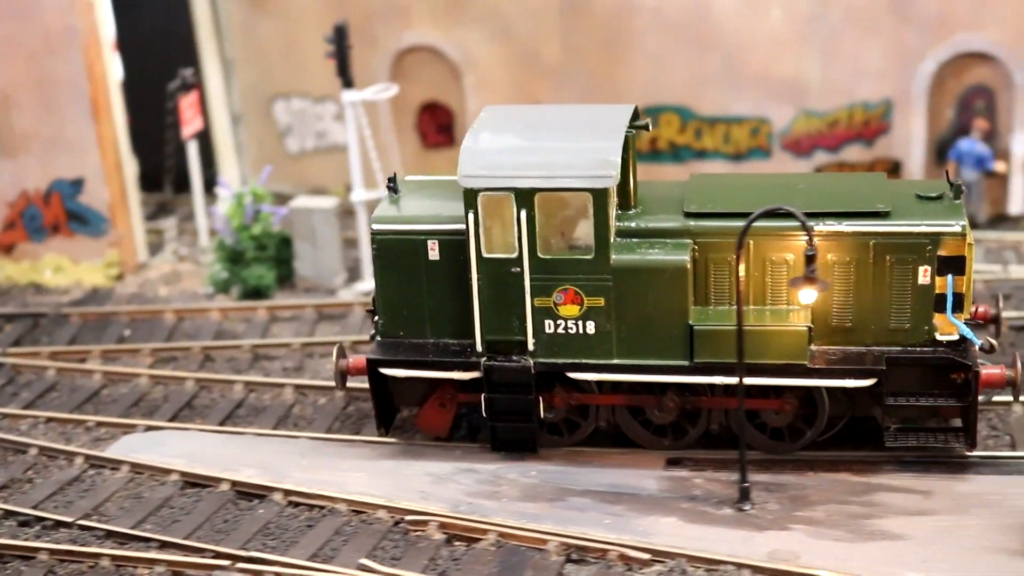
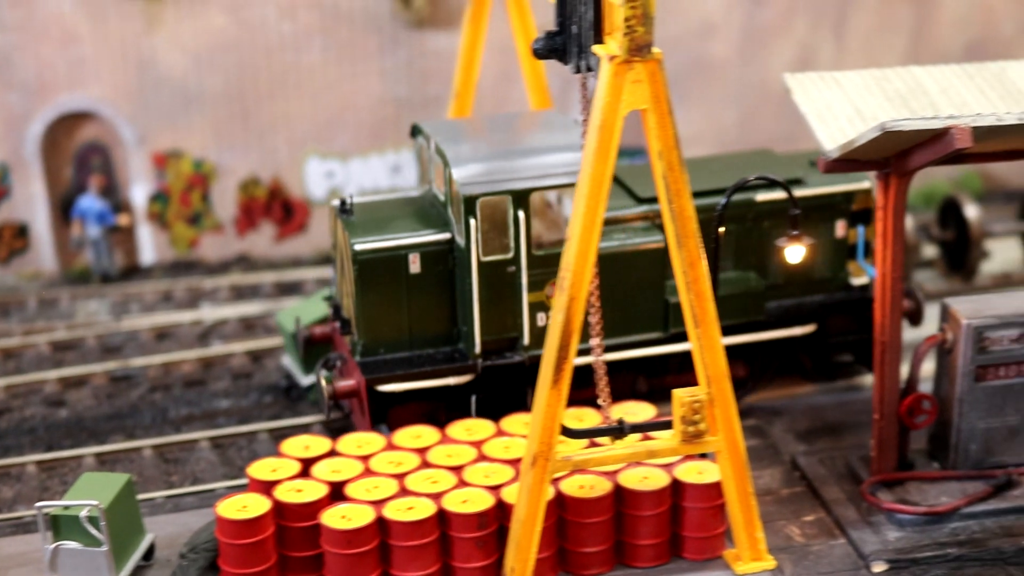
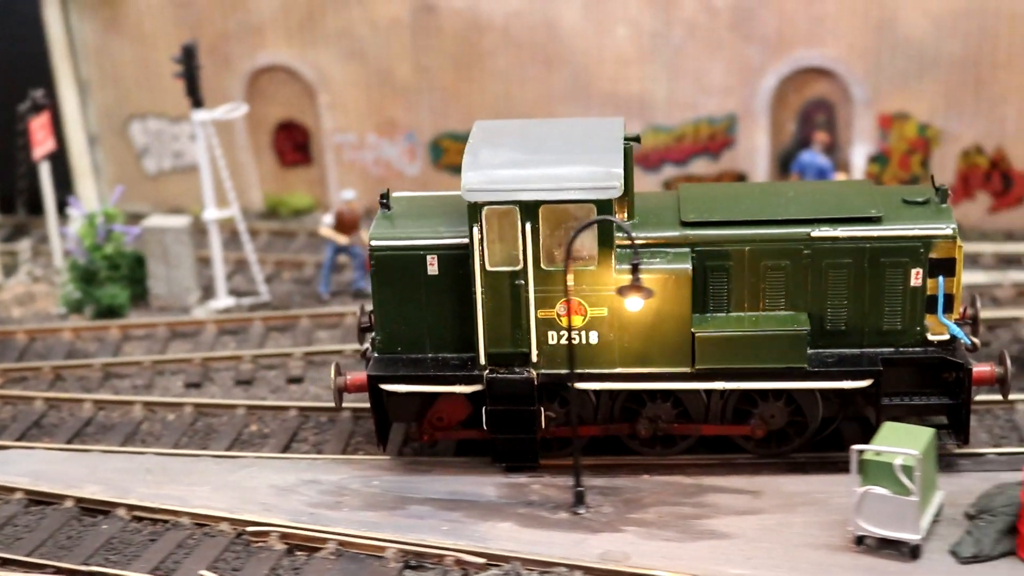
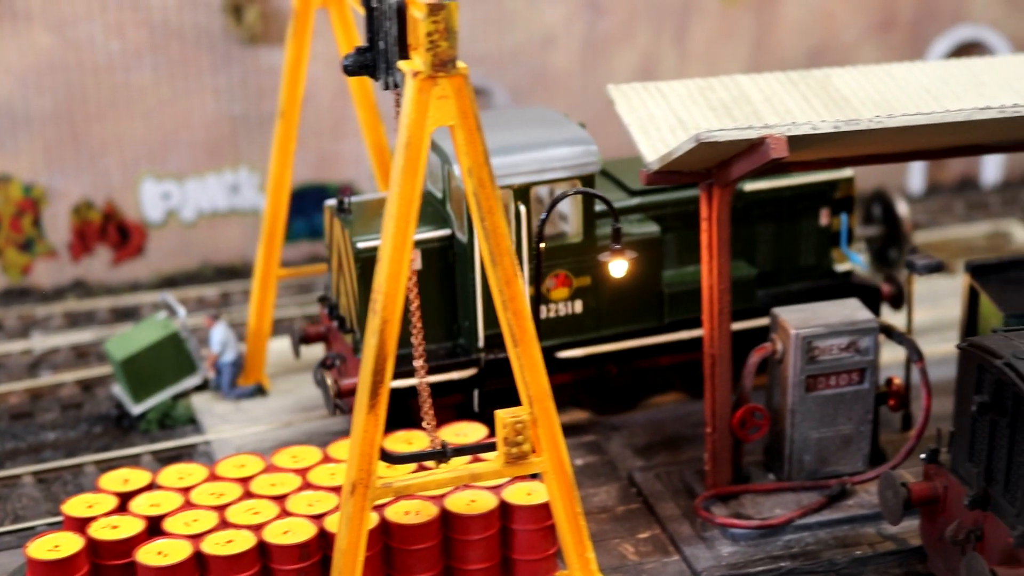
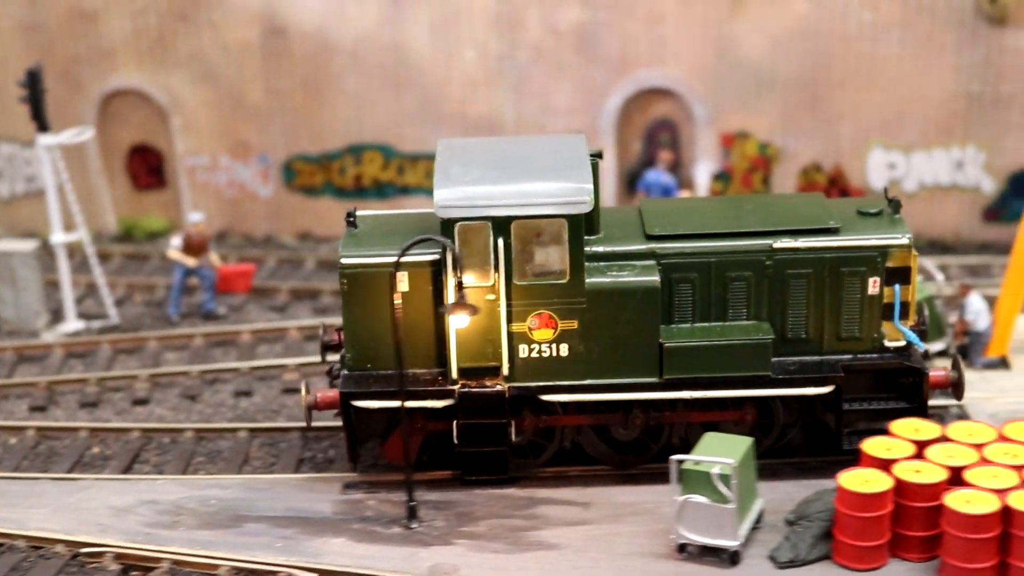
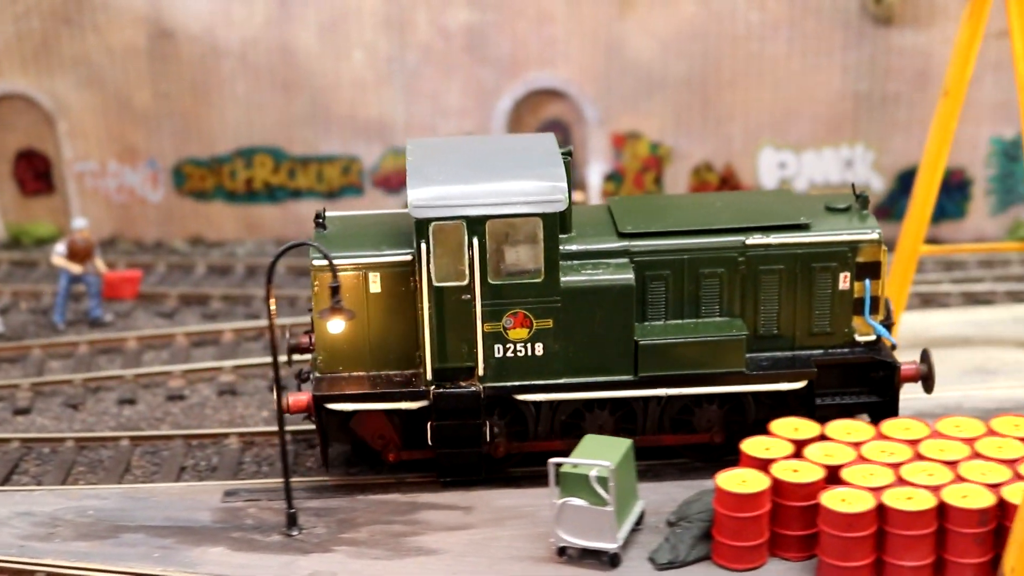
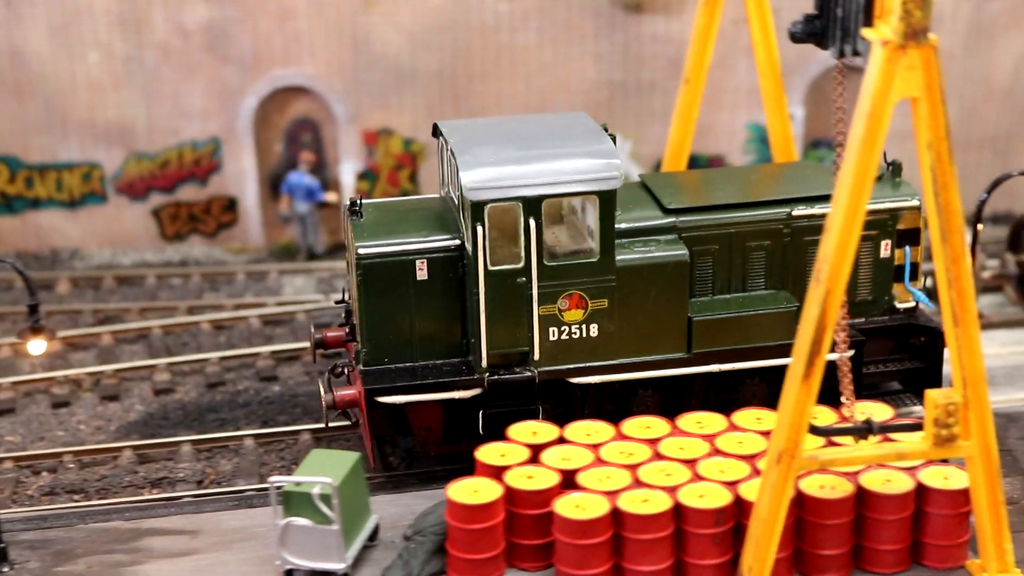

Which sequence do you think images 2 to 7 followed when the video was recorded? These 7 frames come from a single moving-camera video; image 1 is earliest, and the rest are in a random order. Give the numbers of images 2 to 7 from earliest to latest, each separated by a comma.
3, 5, 6, 7, 2, 4
